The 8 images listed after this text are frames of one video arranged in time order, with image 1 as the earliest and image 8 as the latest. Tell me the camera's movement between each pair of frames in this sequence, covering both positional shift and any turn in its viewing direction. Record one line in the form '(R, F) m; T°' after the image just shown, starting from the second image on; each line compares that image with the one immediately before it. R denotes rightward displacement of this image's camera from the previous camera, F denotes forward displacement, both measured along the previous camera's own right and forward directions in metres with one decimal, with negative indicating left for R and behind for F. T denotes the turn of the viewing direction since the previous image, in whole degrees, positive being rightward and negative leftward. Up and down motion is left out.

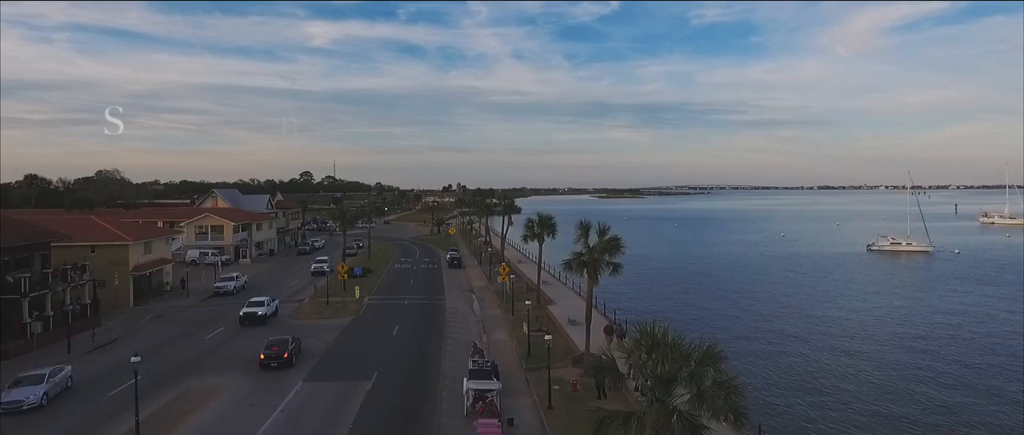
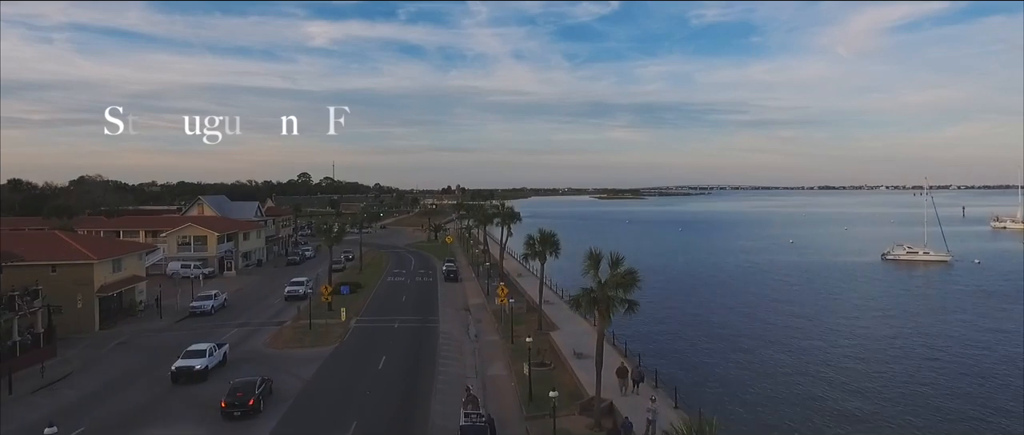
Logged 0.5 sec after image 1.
(0.0, +1.5) m; 0°
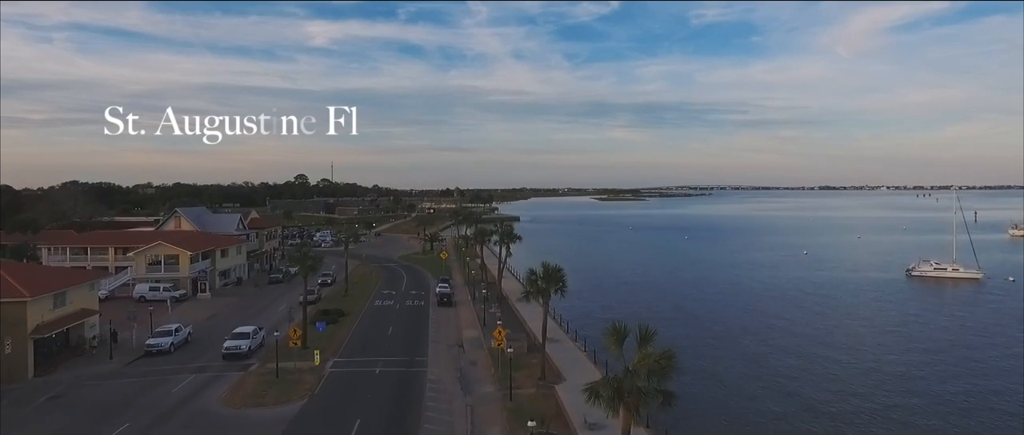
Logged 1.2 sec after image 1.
(0.0, +2.2) m; 0°
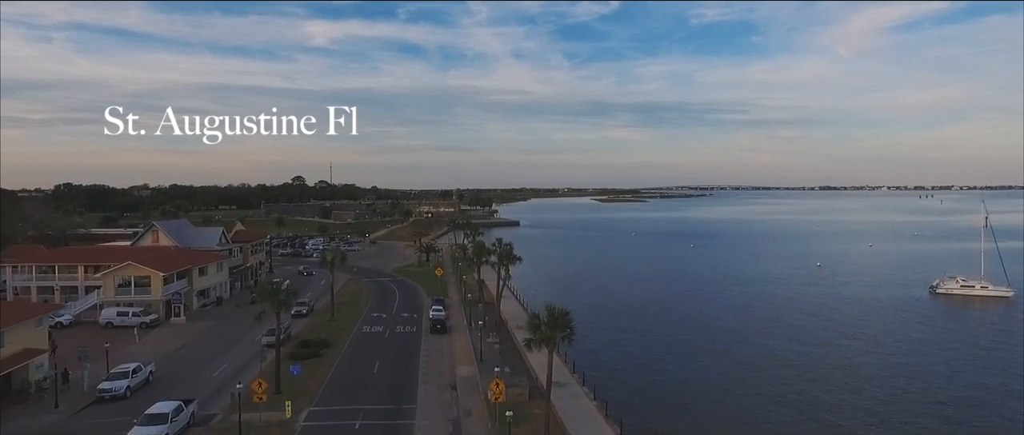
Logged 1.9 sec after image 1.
(0.0, +1.9) m; 0°
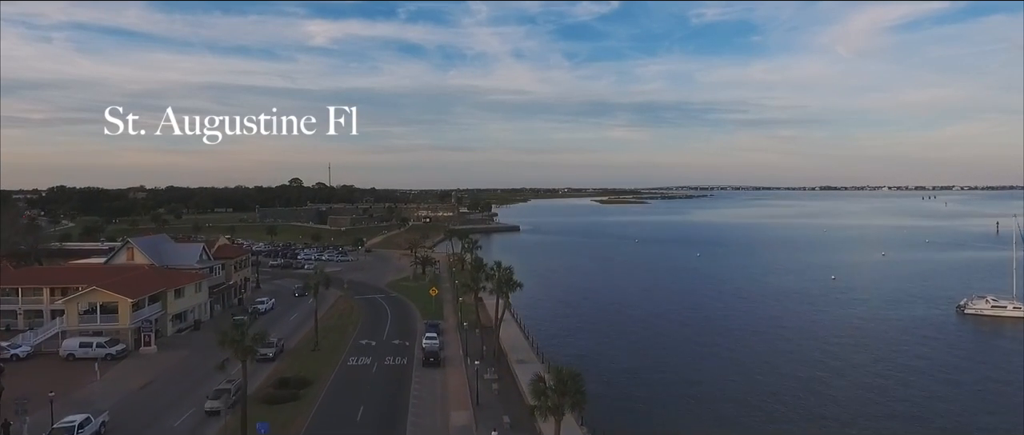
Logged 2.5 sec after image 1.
(0.0, +1.9) m; 0°
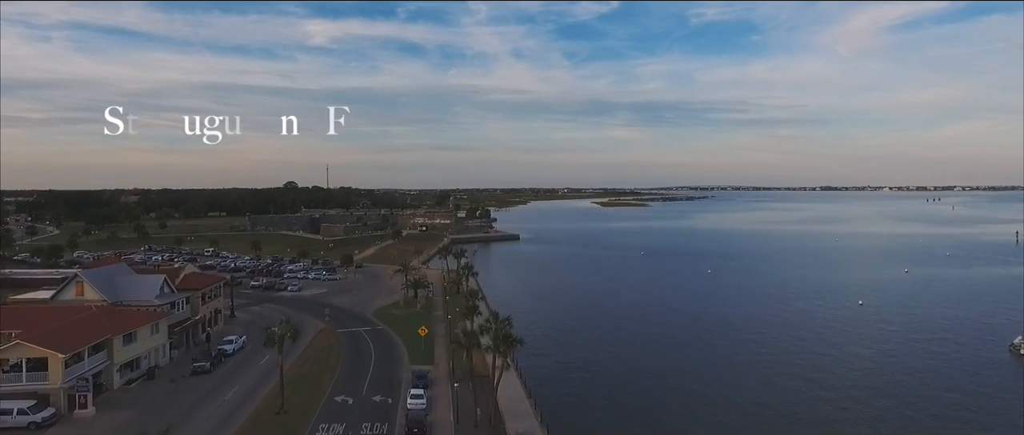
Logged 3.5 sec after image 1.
(0.0, +3.1) m; 0°
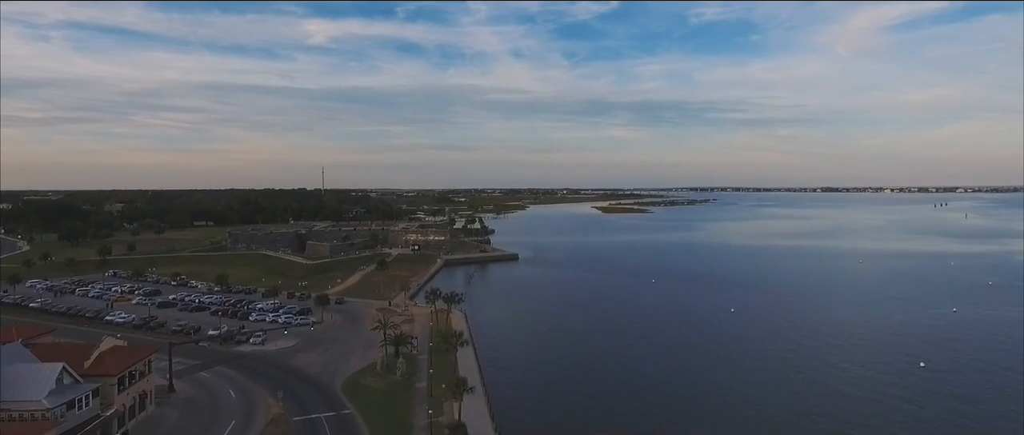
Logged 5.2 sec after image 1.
(+0.1, +5.6) m; 0°
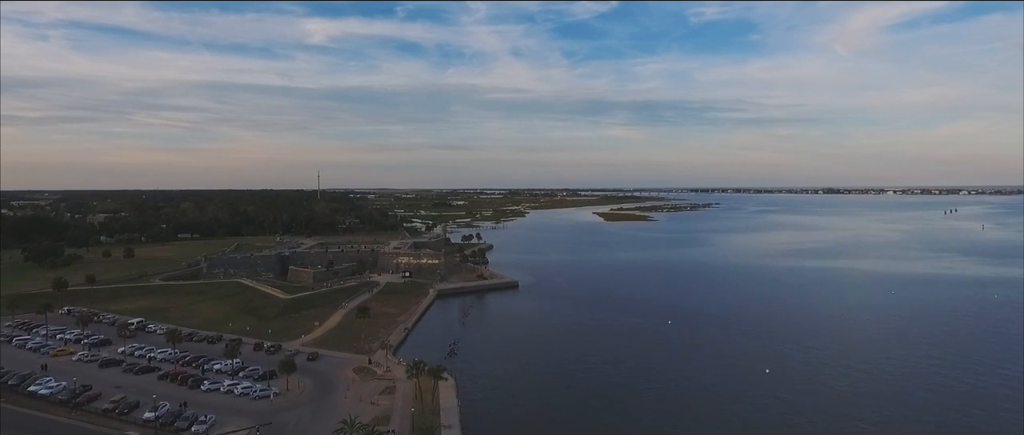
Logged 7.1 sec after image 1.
(0.0, +6.3) m; 0°
